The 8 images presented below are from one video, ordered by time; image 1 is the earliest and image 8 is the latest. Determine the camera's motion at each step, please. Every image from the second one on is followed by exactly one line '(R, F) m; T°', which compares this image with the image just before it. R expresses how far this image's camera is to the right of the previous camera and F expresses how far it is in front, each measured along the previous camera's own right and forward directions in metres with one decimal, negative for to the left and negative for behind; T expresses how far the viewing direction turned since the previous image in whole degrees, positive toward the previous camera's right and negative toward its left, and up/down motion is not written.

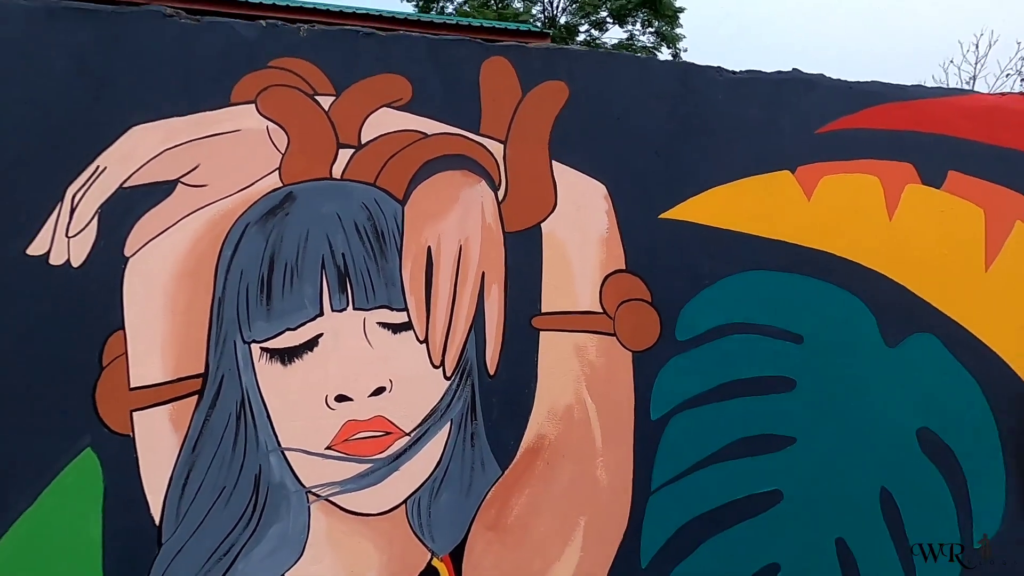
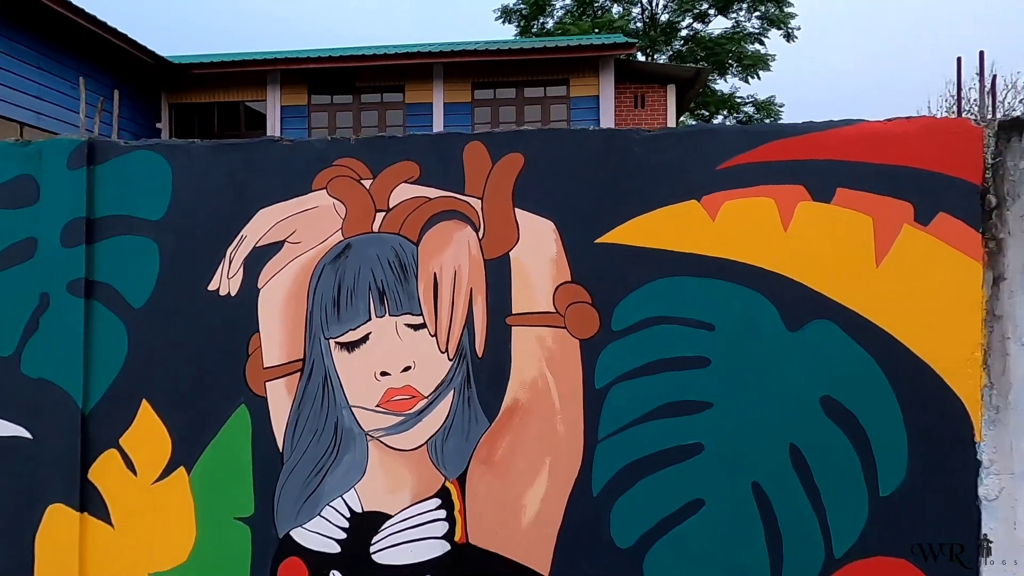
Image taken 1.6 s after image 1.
(+0.7, -0.7) m; -13°
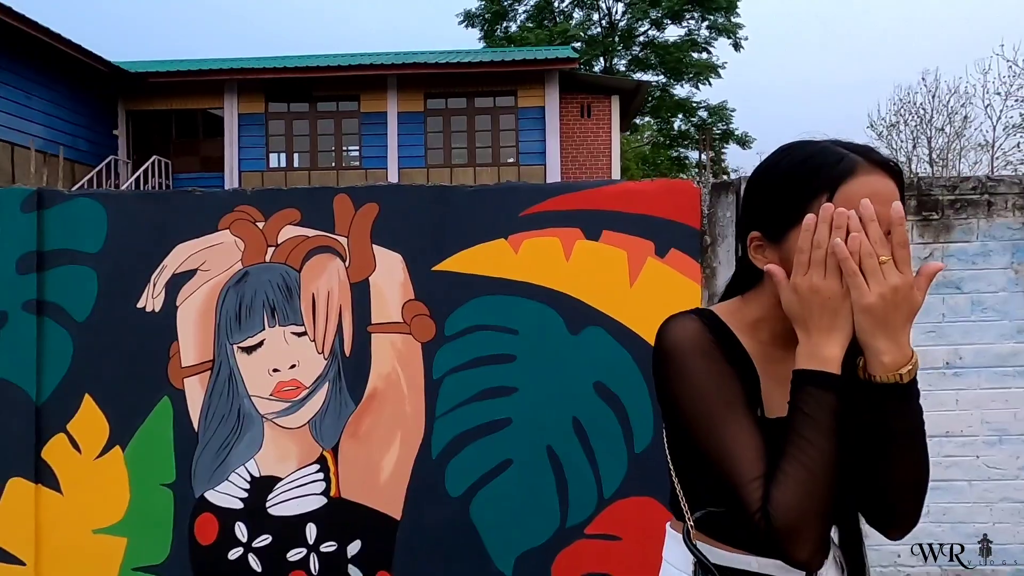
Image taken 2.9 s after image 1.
(+0.7, -0.9) m; +3°
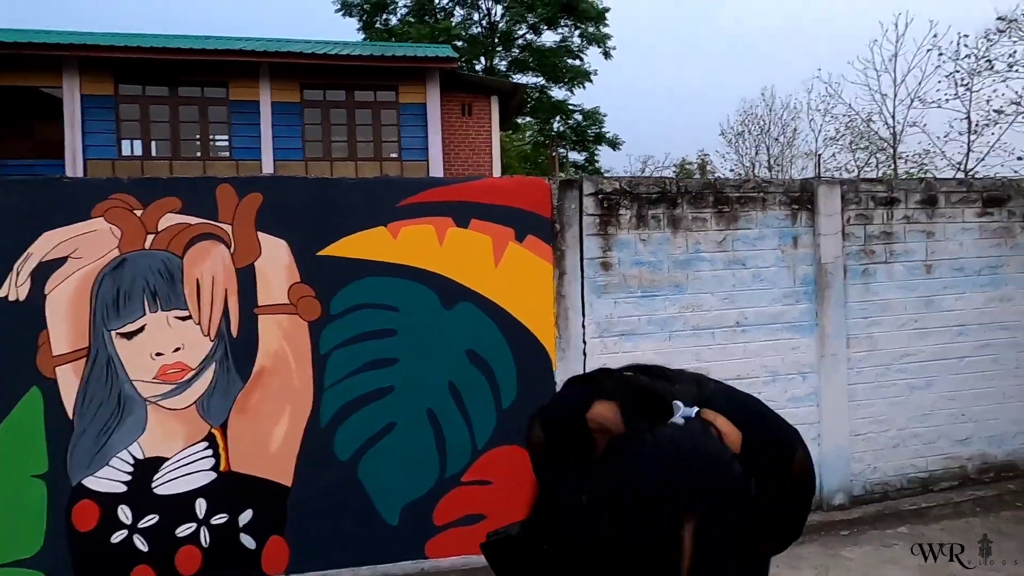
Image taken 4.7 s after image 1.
(0.0, -0.5) m; +12°
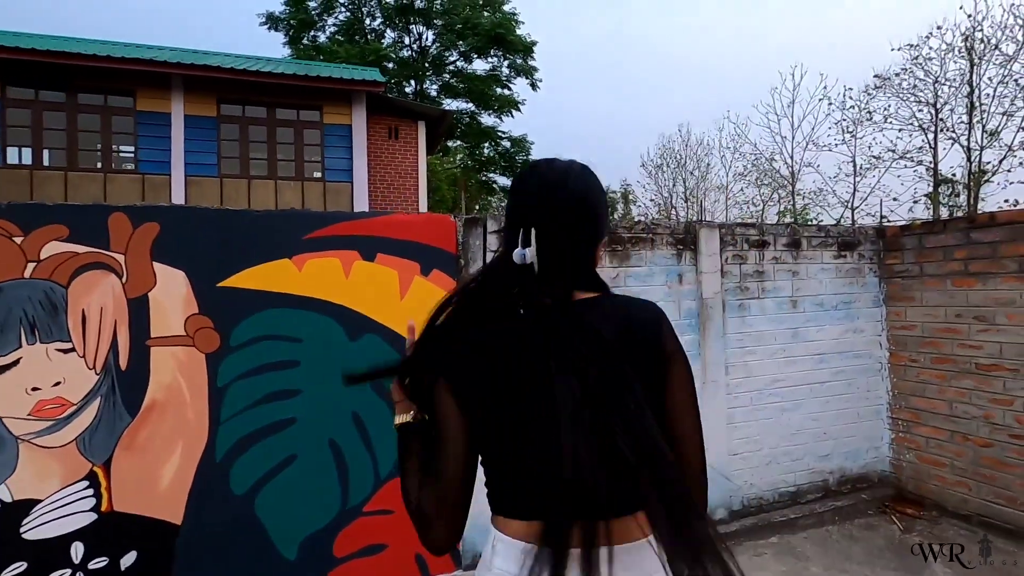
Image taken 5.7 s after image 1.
(+0.2, -0.2) m; +7°
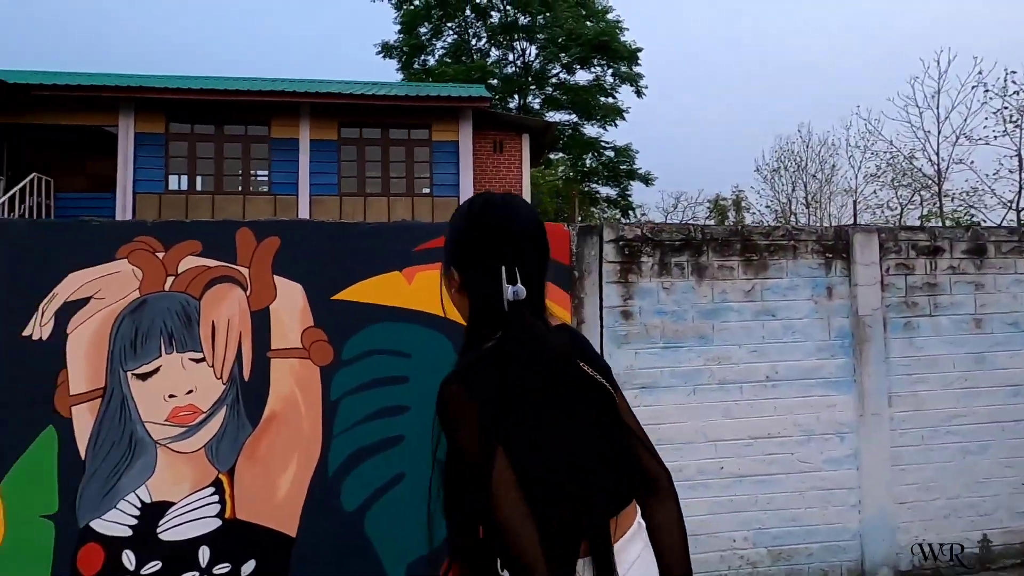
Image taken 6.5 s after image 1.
(-0.1, +0.3) m; -11°
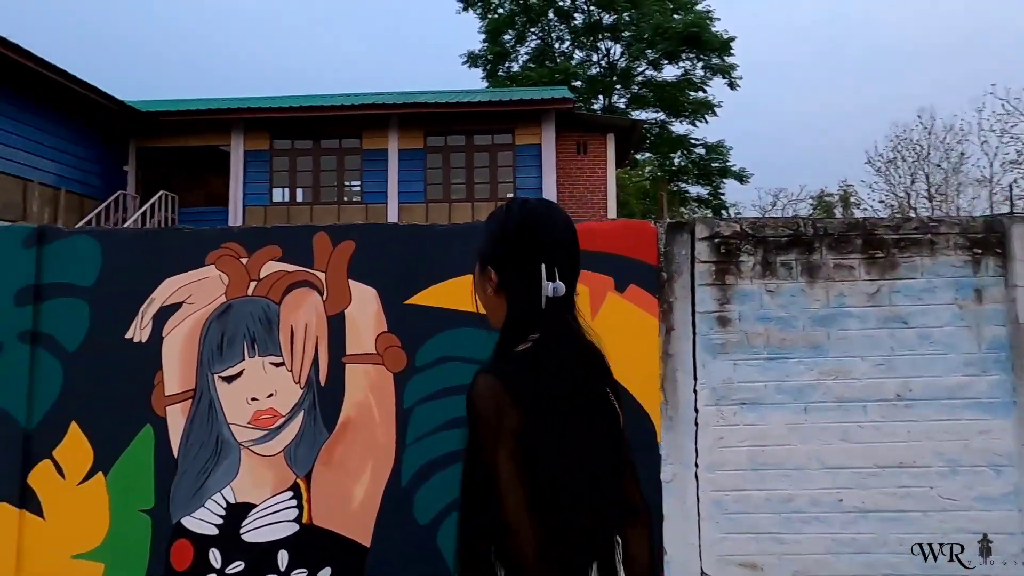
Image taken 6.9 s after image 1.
(0.0, +0.3) m; -9°
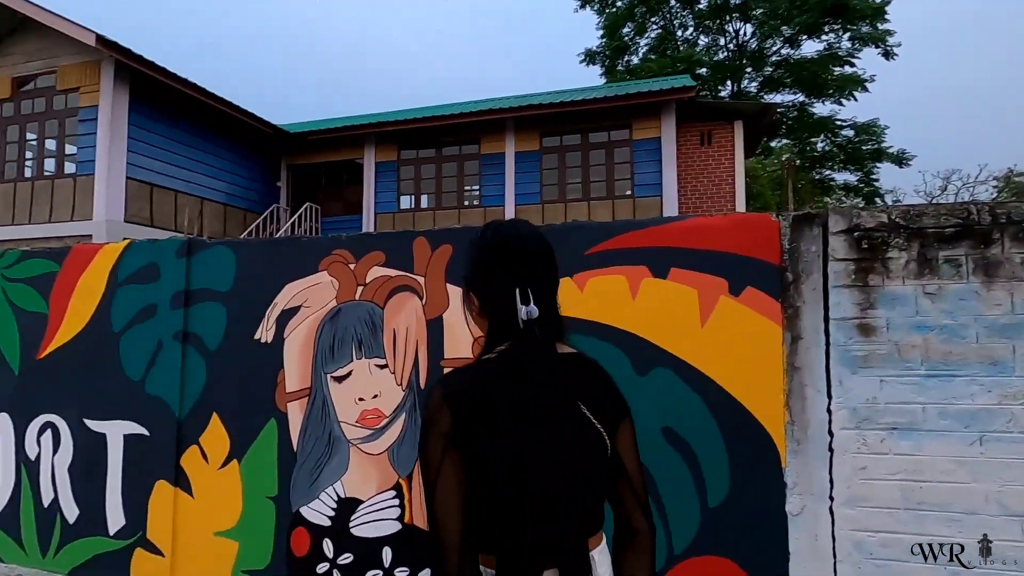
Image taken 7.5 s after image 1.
(+0.1, +0.2) m; -13°
